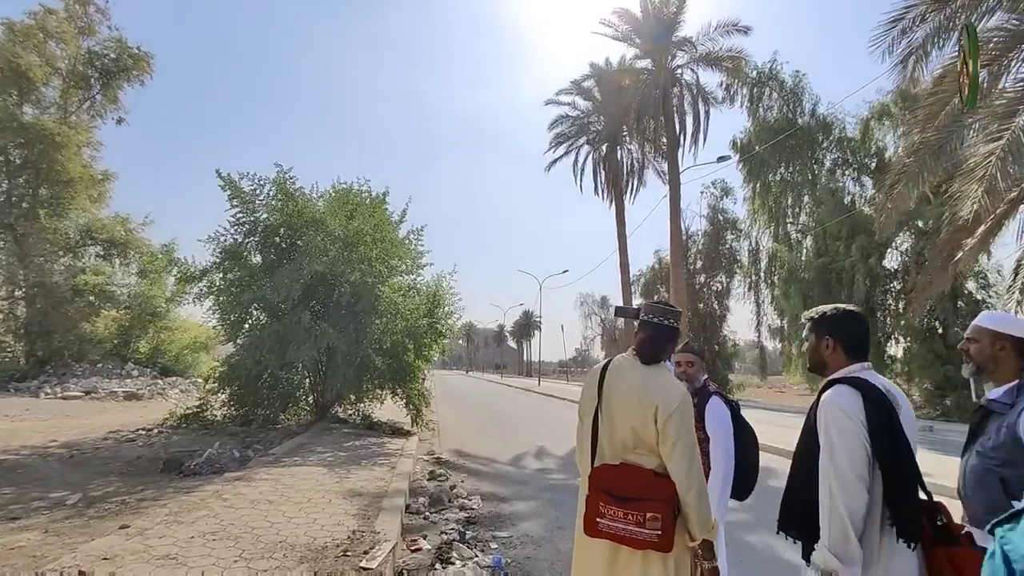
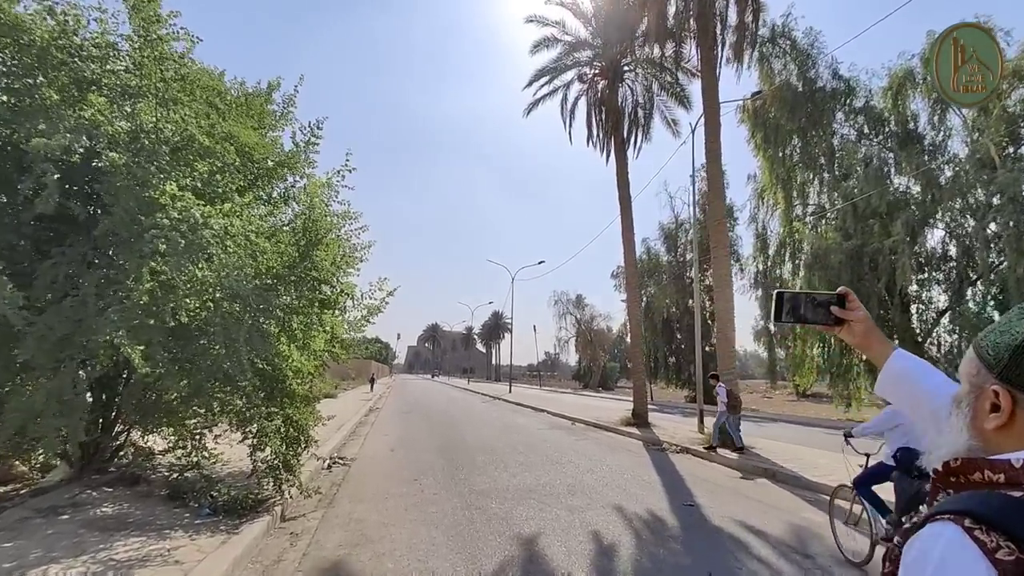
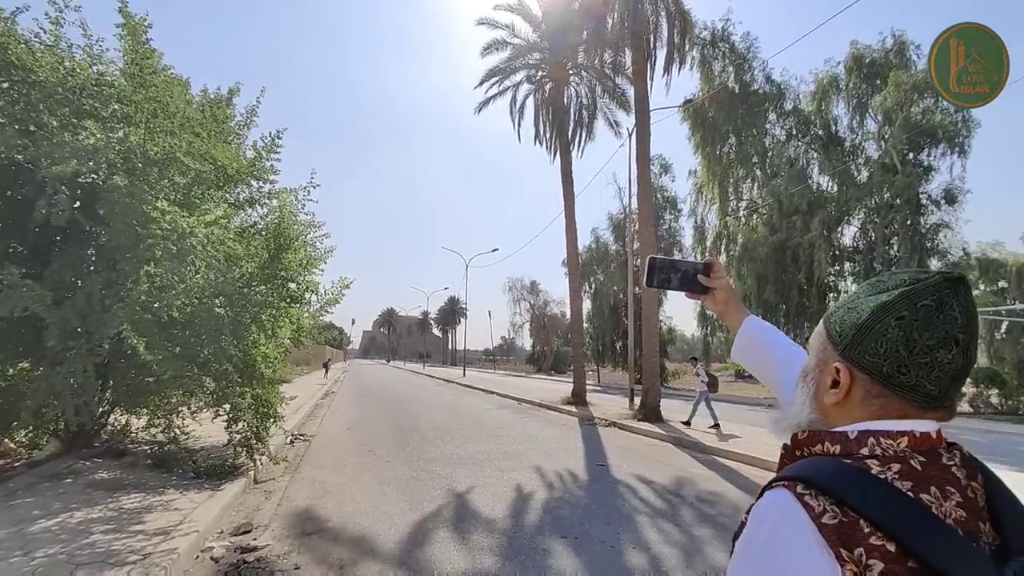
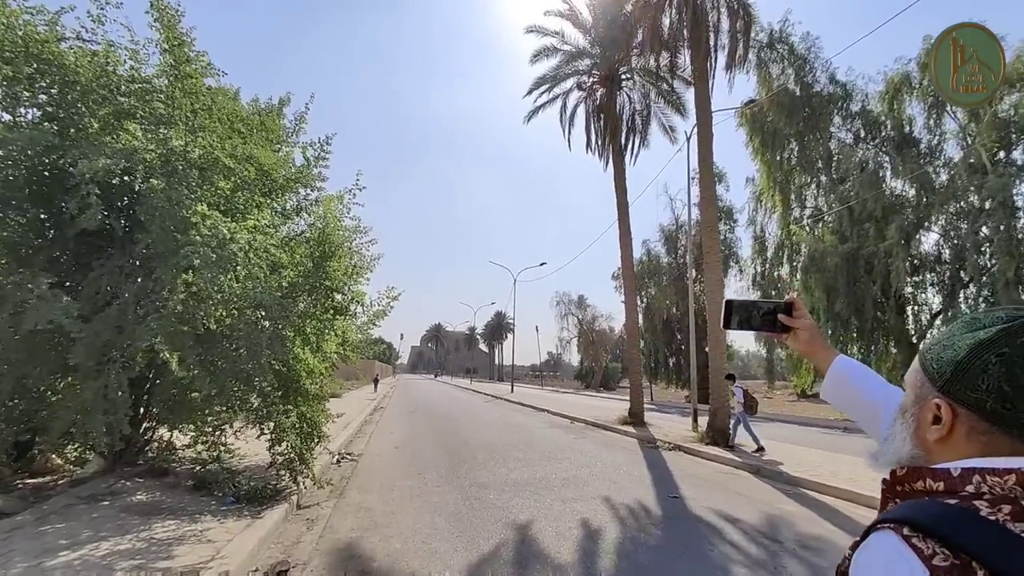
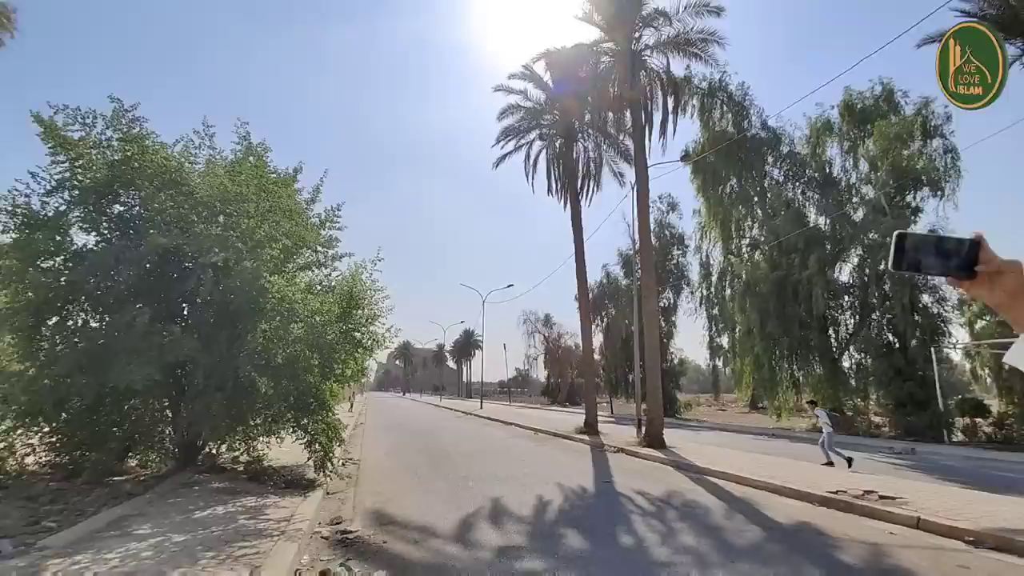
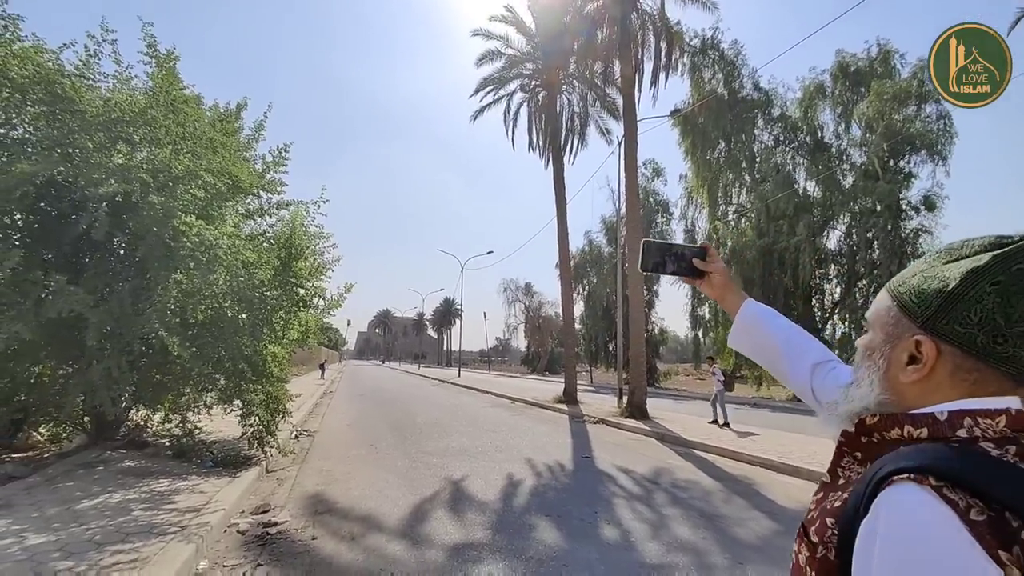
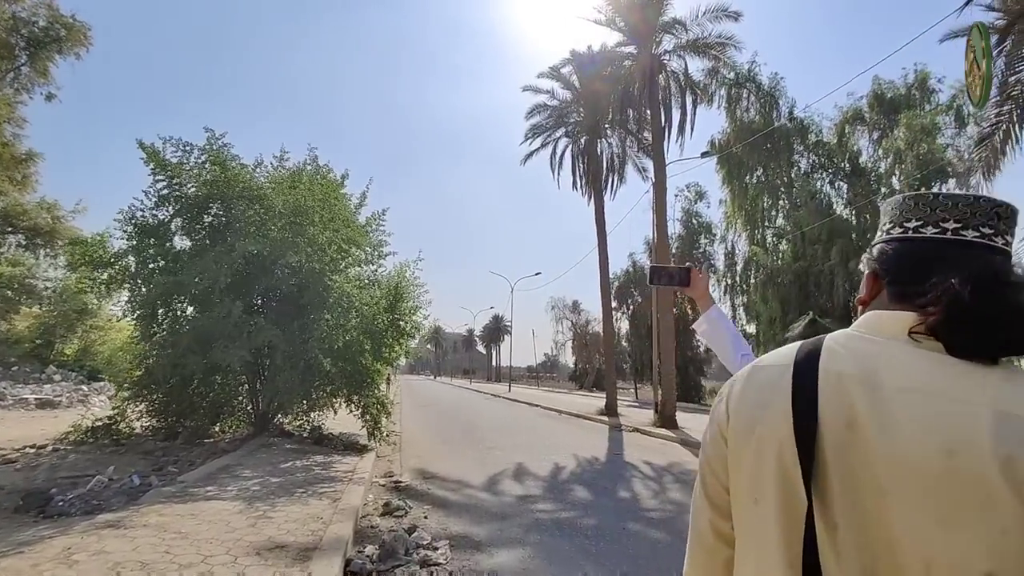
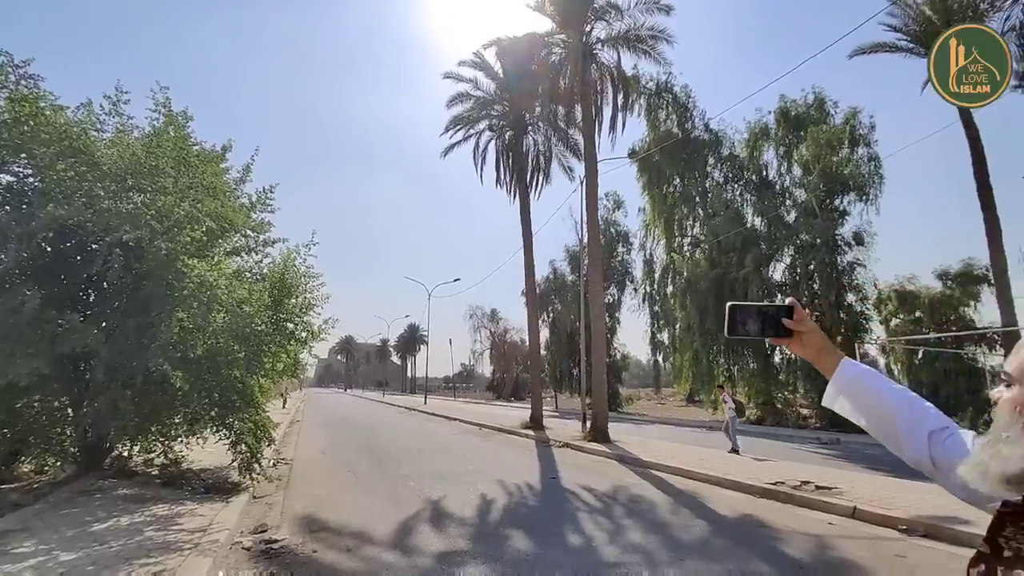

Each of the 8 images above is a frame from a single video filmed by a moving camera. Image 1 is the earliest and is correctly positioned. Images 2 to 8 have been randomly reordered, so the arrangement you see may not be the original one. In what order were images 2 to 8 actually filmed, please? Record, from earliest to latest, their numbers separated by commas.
7, 5, 8, 6, 3, 4, 2
